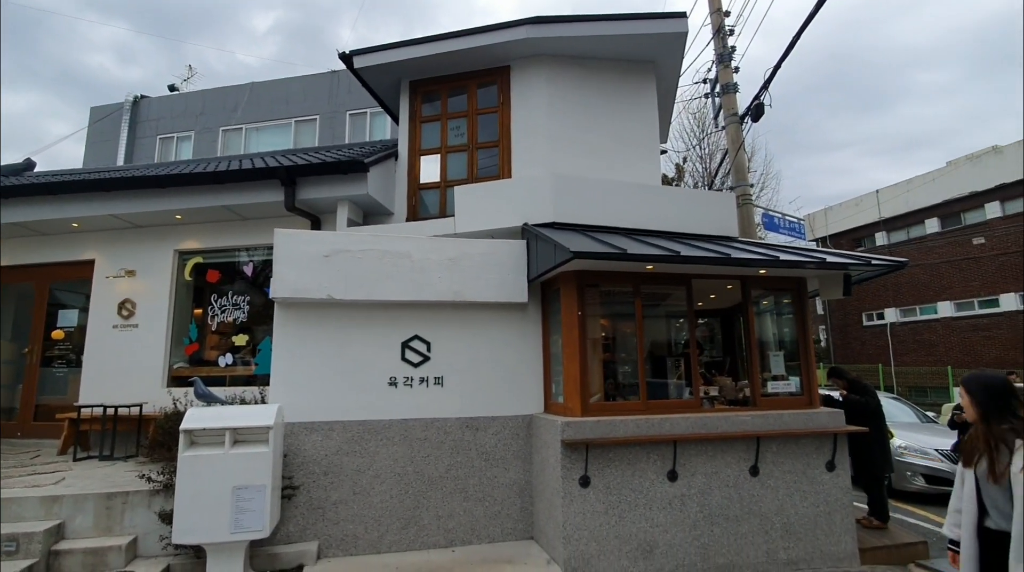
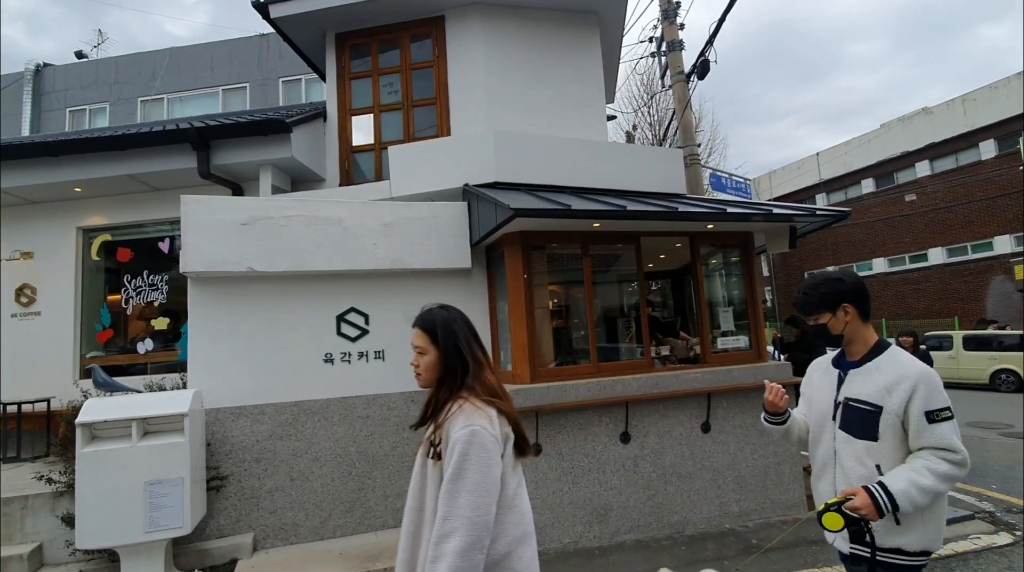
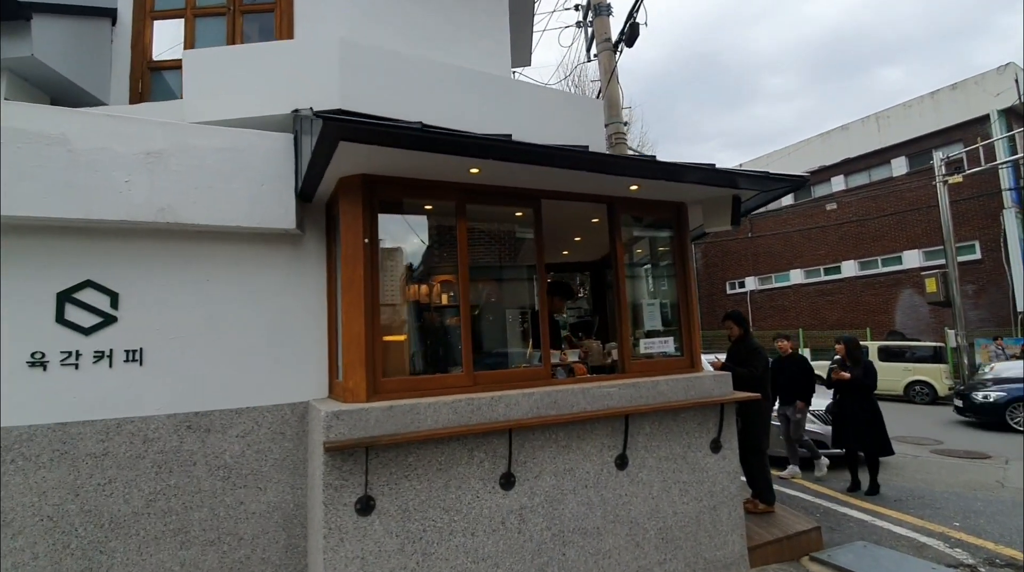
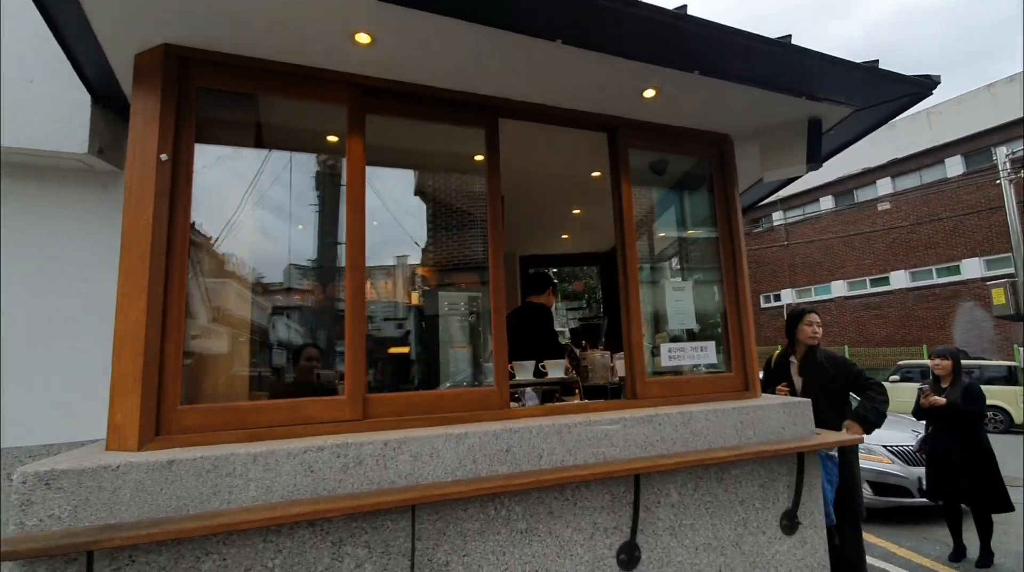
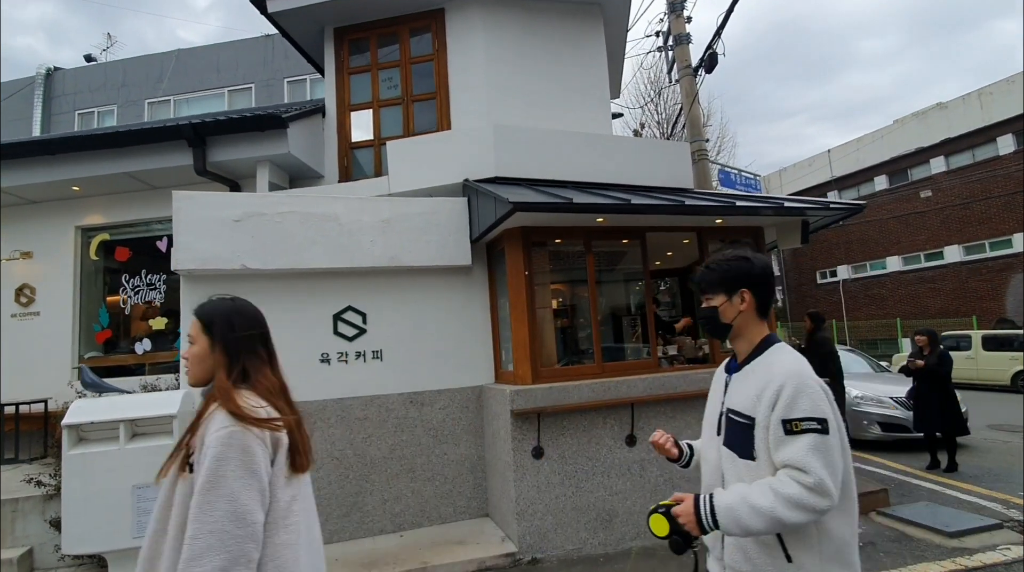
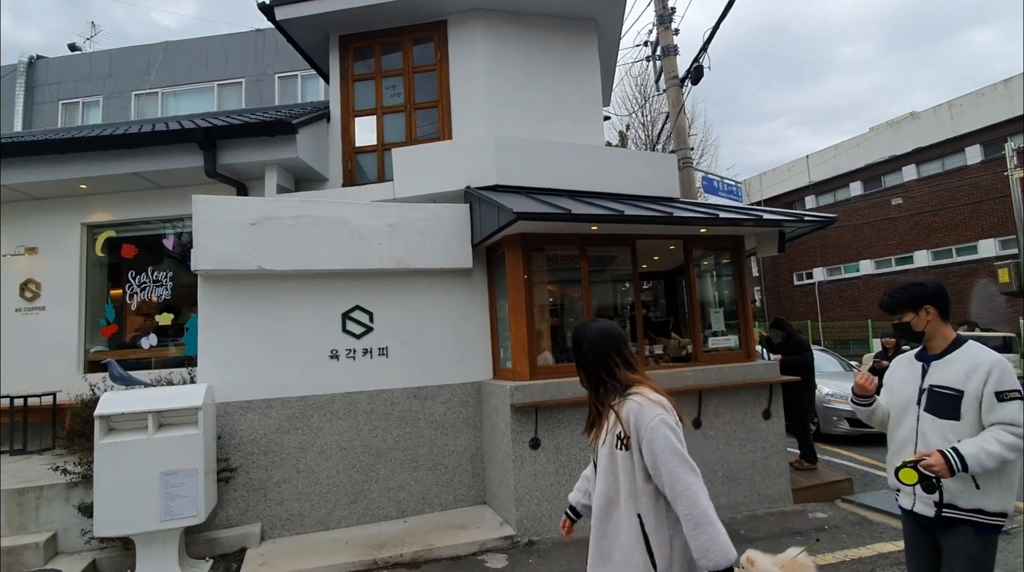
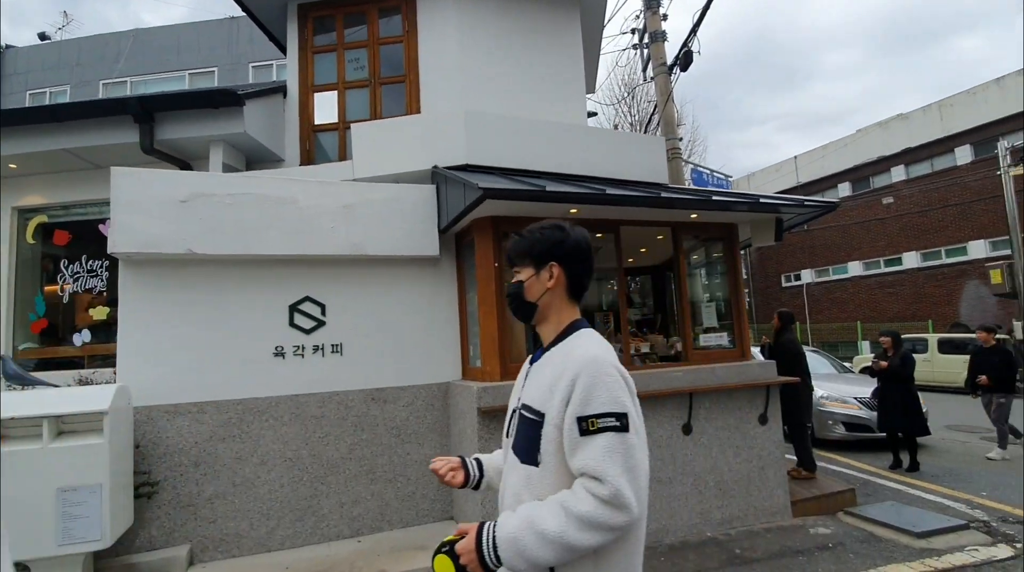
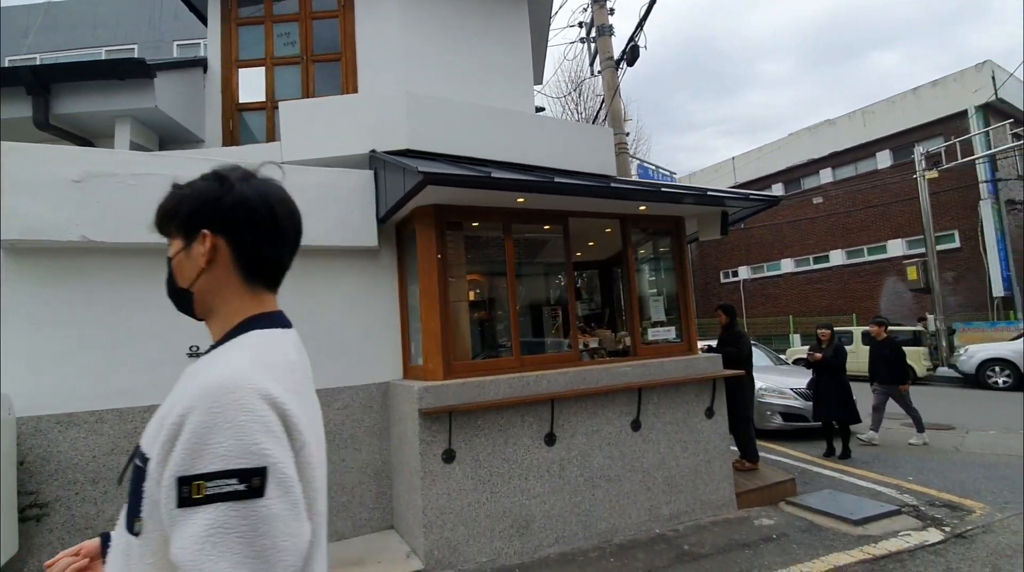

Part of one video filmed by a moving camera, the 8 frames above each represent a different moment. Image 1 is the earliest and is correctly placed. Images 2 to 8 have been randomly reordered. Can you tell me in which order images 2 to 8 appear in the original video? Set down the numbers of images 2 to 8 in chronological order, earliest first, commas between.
6, 2, 5, 7, 8, 3, 4
